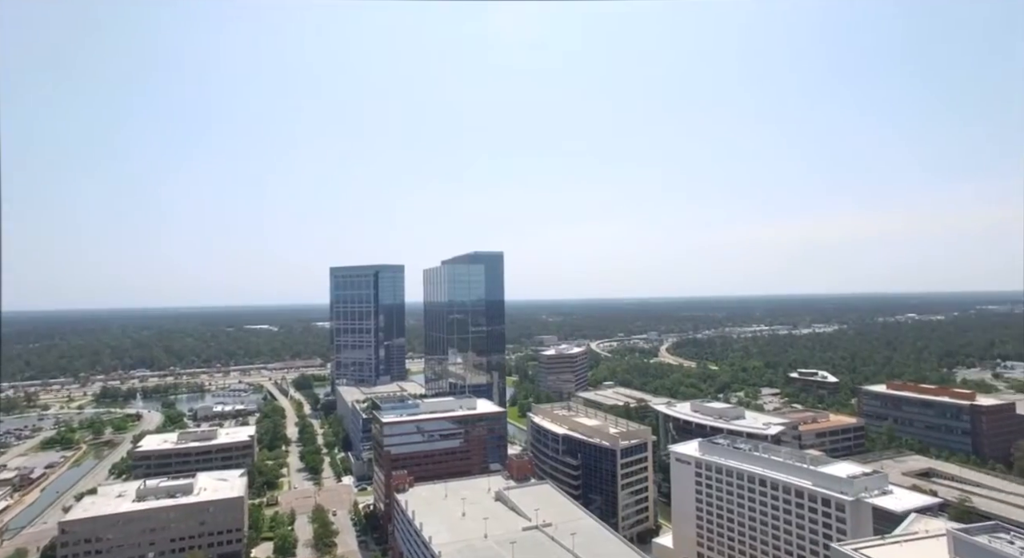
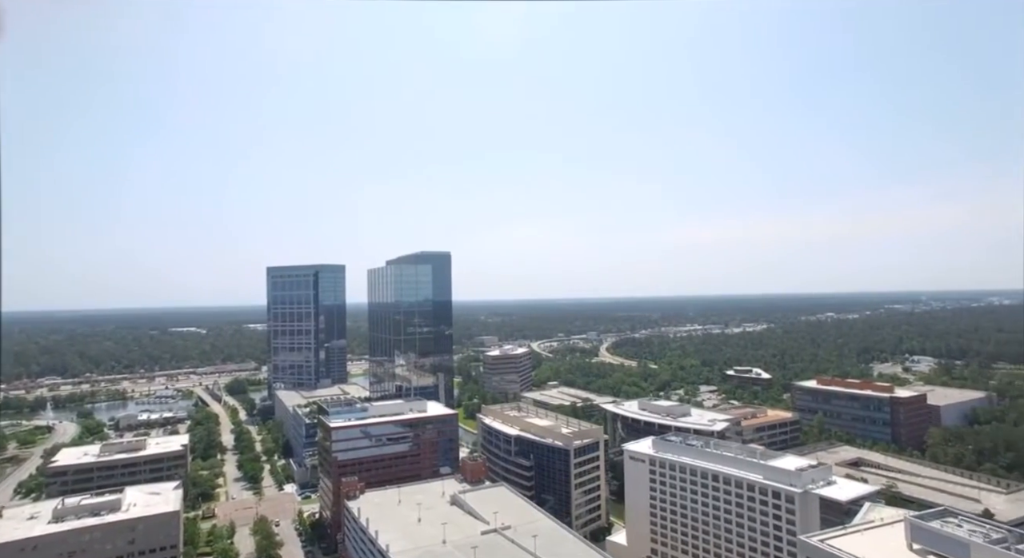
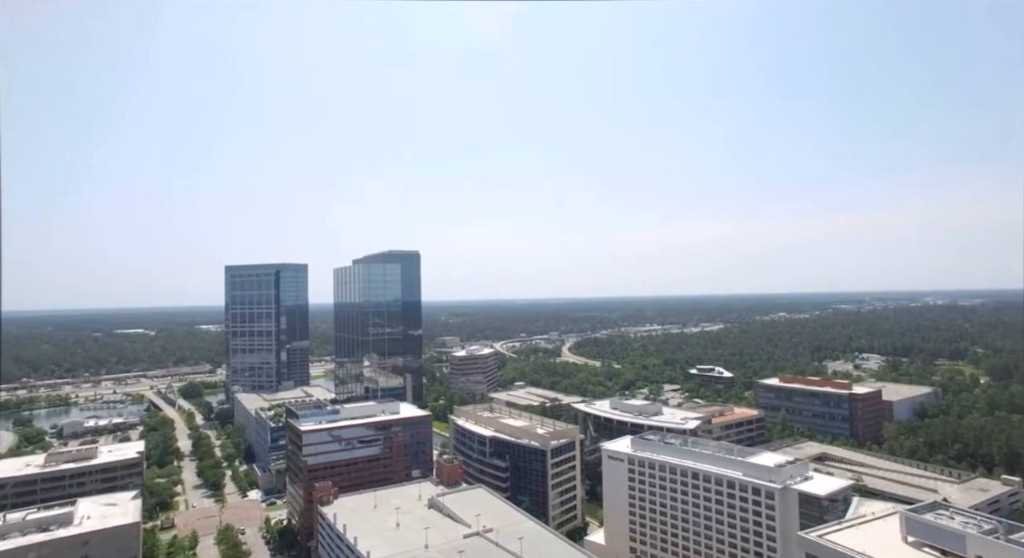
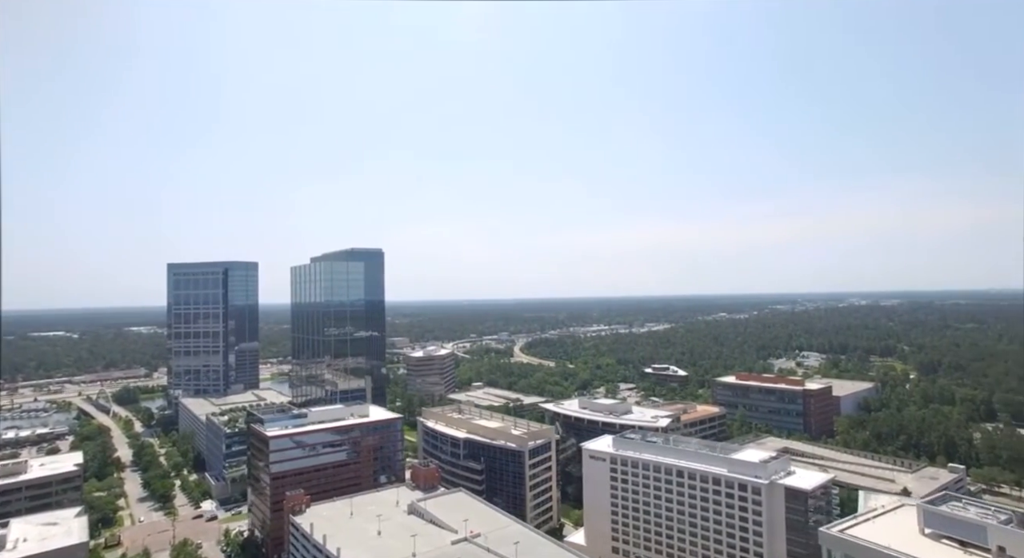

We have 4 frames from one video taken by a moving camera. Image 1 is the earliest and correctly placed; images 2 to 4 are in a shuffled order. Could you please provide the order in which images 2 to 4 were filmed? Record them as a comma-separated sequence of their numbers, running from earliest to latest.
2, 3, 4
